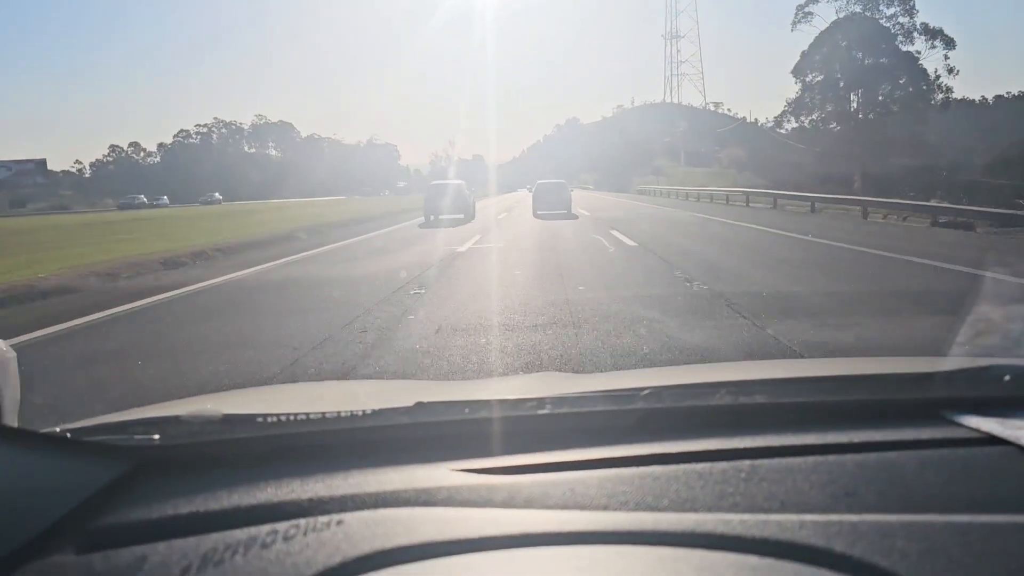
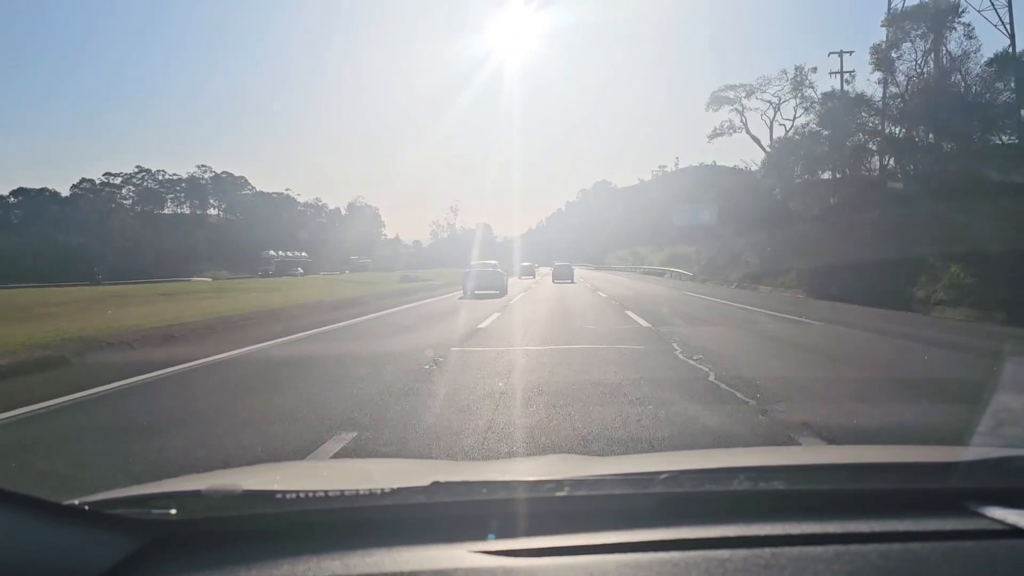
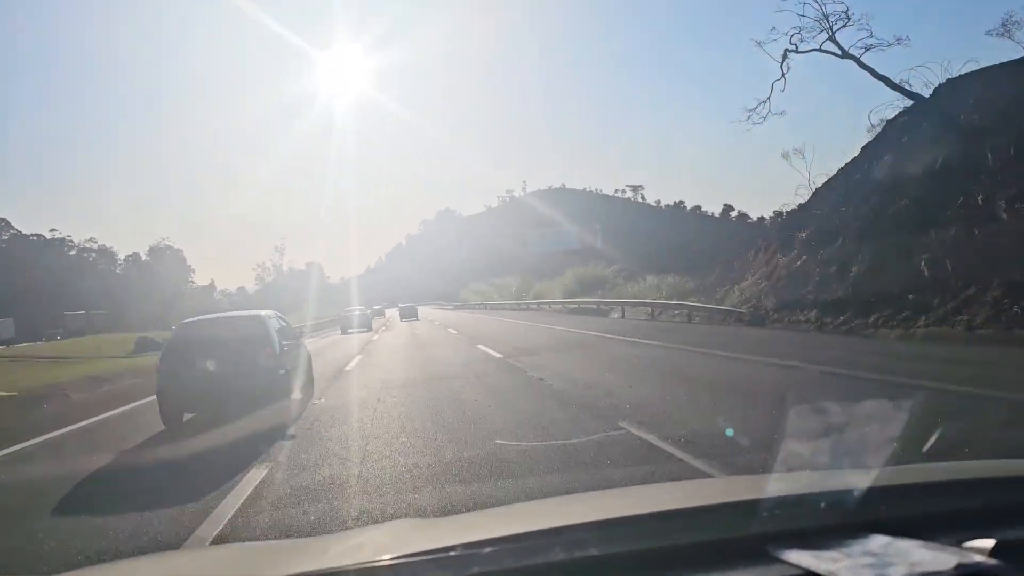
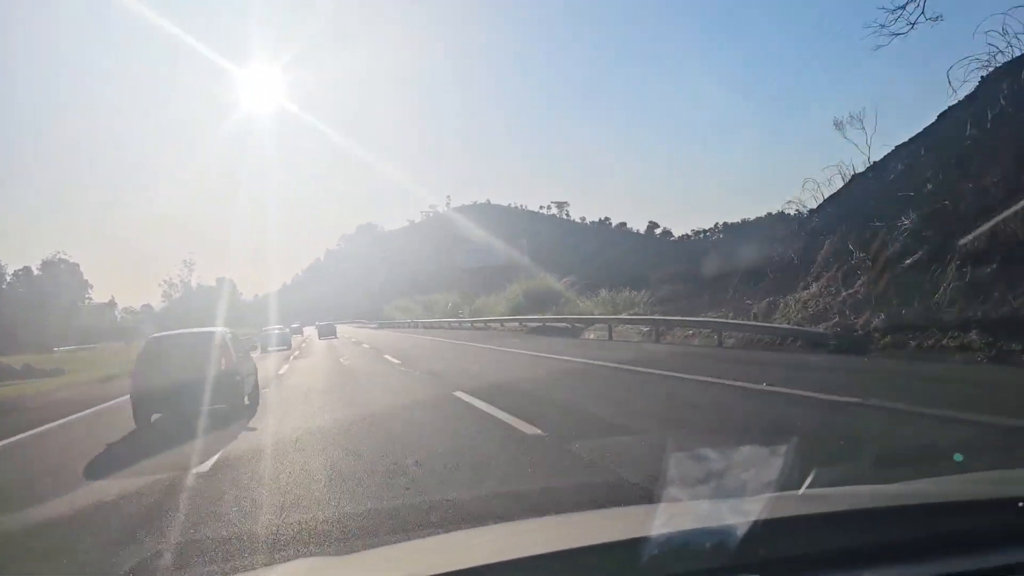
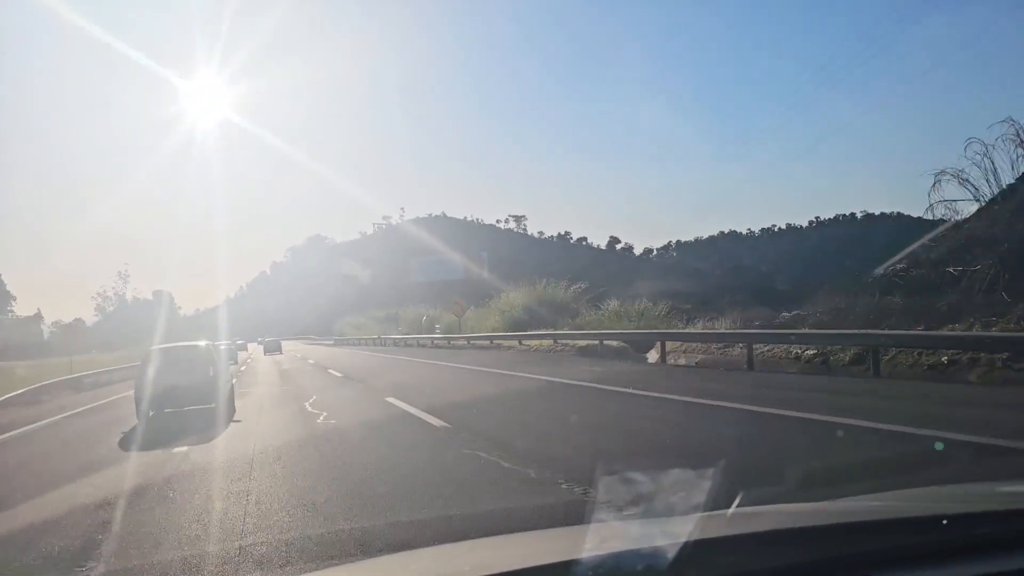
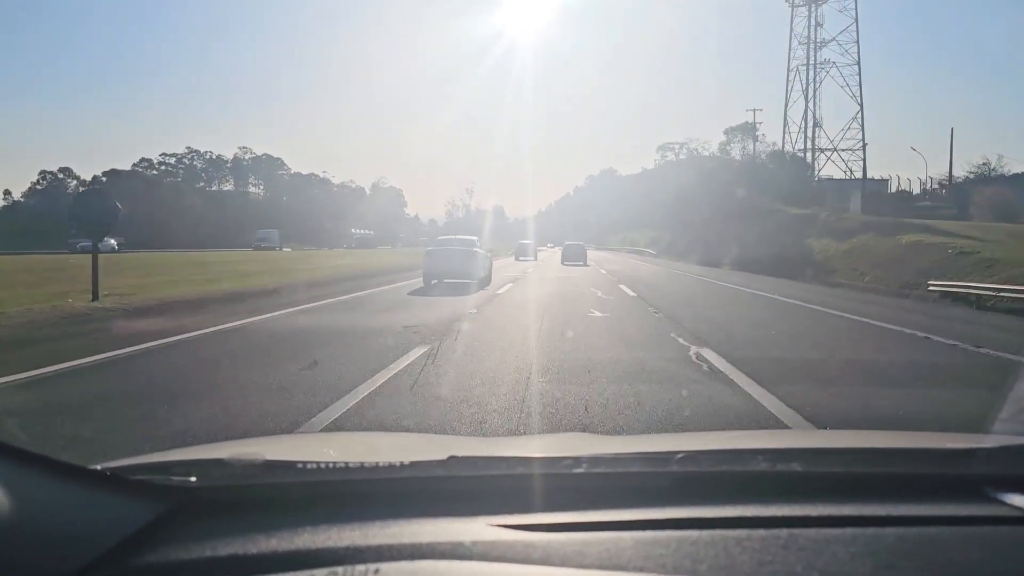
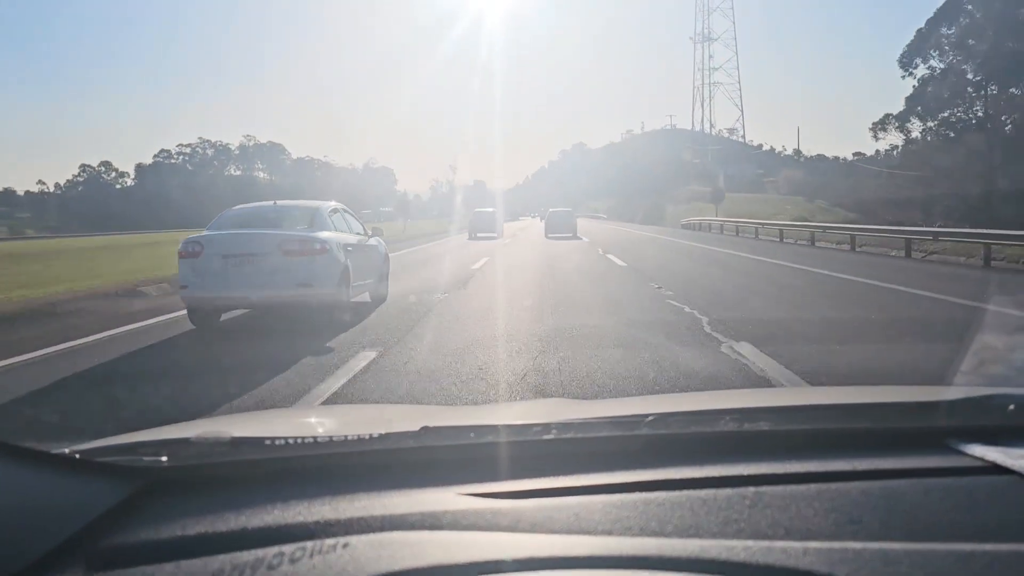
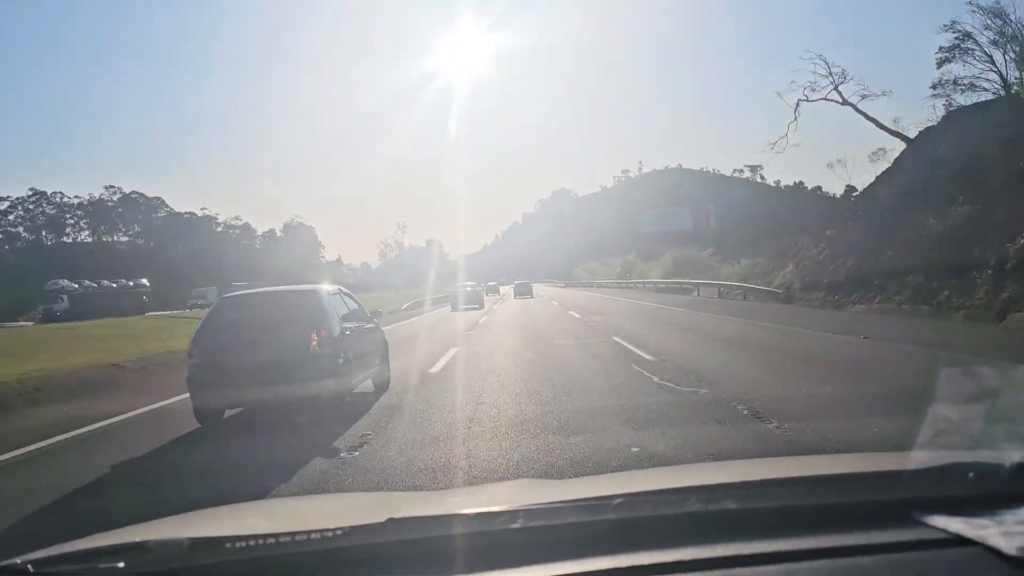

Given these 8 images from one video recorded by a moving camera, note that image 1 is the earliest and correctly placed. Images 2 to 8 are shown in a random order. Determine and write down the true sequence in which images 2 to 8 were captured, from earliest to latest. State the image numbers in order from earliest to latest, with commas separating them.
7, 6, 2, 8, 3, 4, 5
